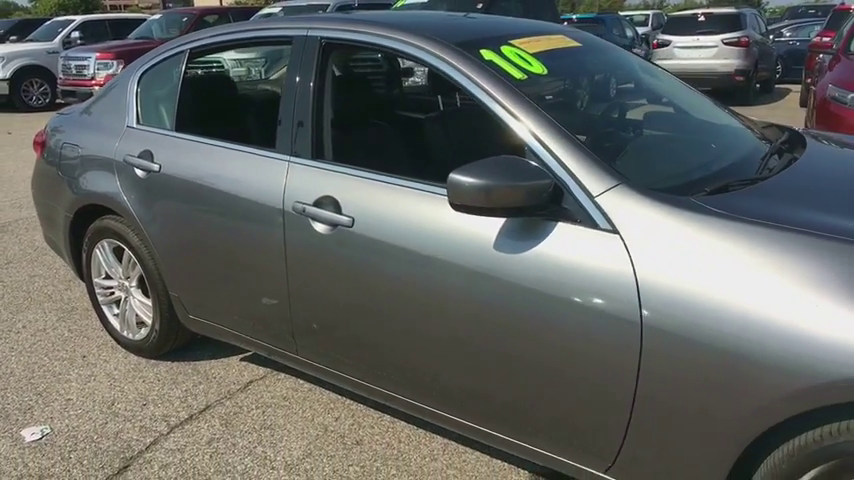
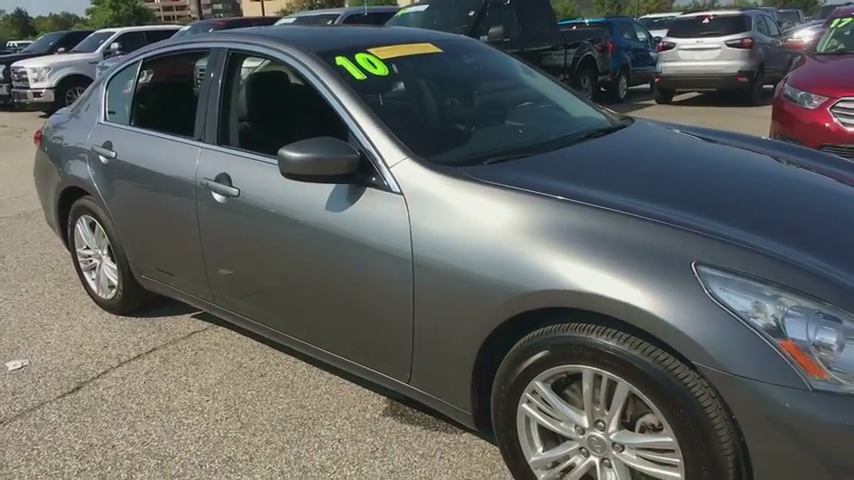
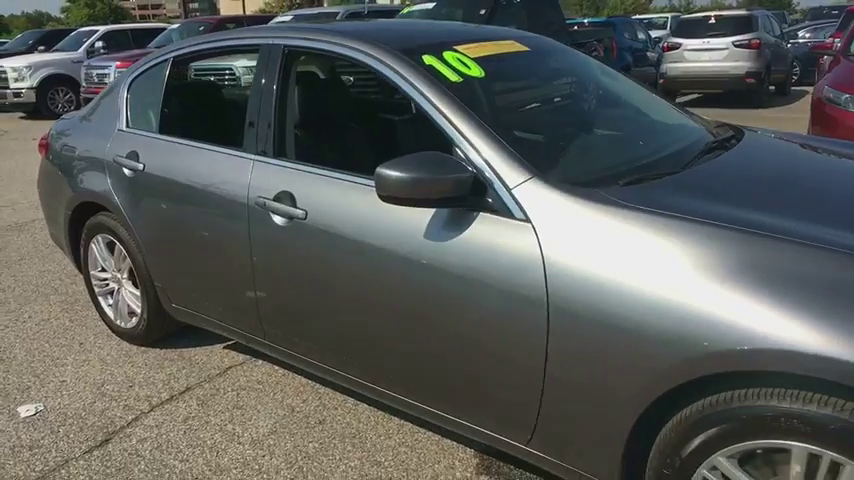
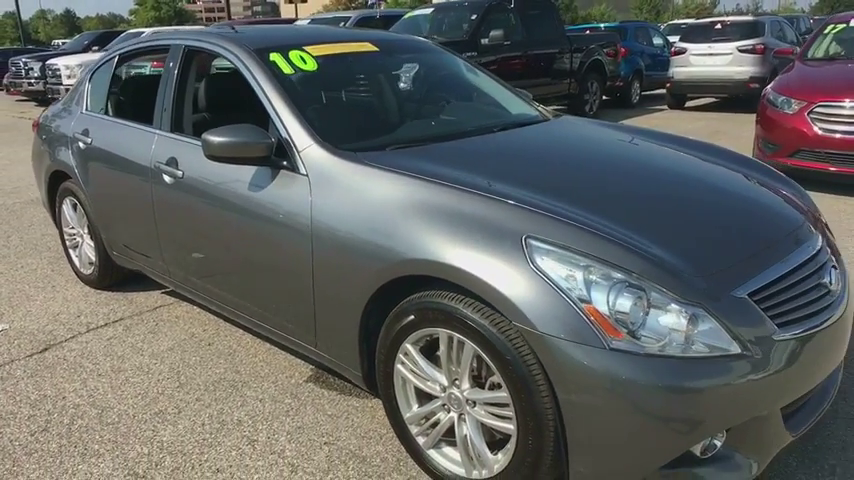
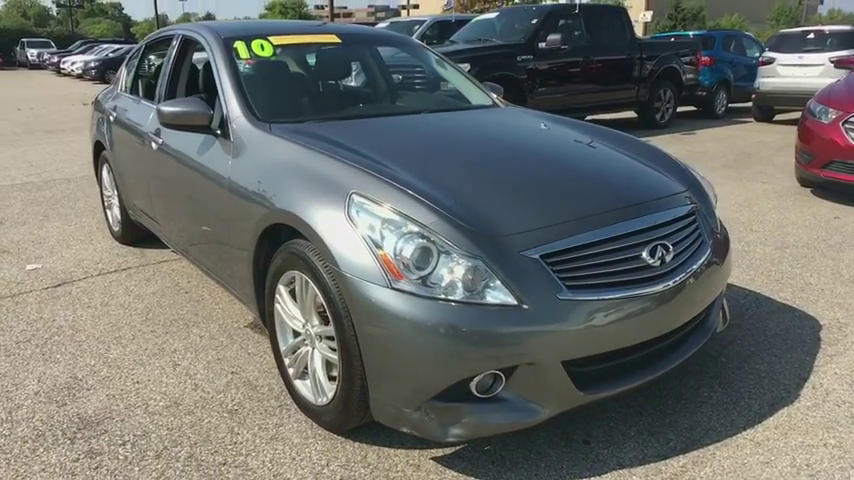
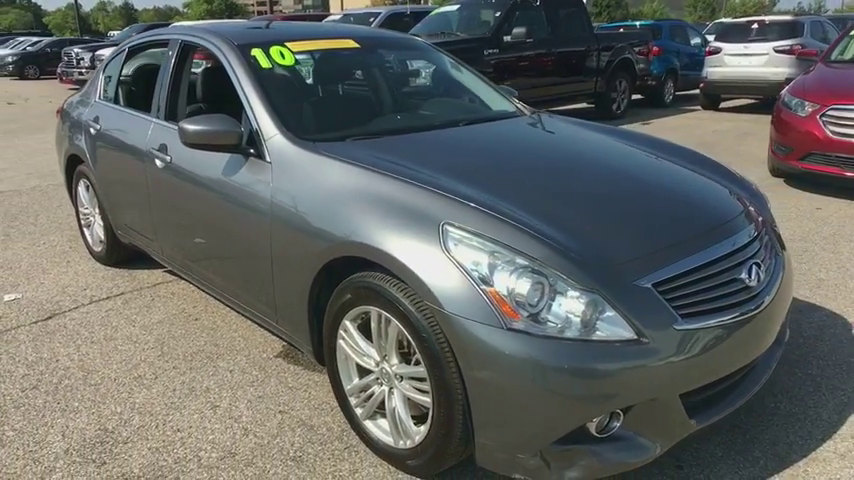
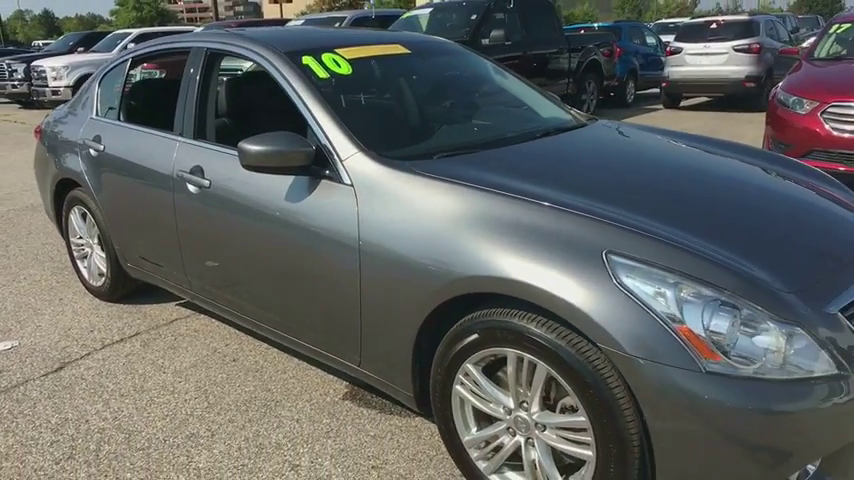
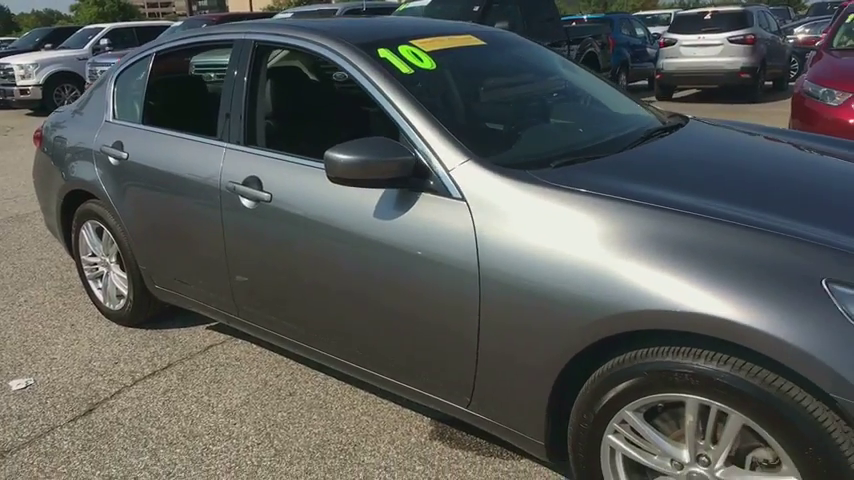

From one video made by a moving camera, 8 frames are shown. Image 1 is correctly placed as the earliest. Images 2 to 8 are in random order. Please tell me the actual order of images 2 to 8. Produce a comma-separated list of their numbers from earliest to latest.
3, 8, 2, 7, 4, 6, 5
